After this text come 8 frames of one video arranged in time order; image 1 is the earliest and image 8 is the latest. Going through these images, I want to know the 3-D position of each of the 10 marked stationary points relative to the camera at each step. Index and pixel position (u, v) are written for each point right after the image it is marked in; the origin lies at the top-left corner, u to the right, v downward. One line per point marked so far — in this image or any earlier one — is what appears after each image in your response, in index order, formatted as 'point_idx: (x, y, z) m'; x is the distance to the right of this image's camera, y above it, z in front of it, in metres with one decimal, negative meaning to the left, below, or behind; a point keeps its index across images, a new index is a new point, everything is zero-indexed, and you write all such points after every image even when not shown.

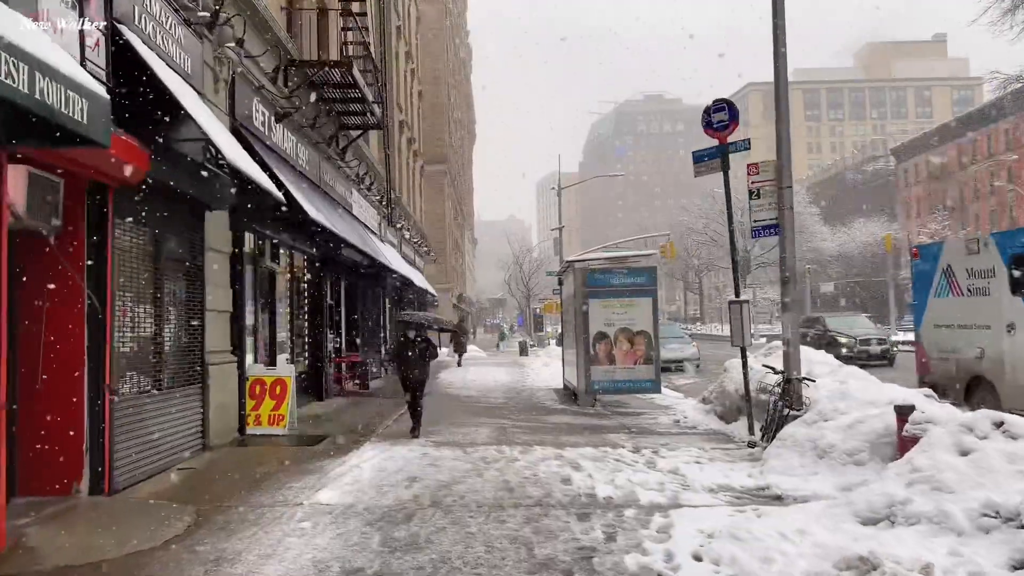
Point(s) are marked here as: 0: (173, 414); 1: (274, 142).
0: (-3.1, -1.1, +7.4) m
1: (-3.1, +1.9, +10.6) m
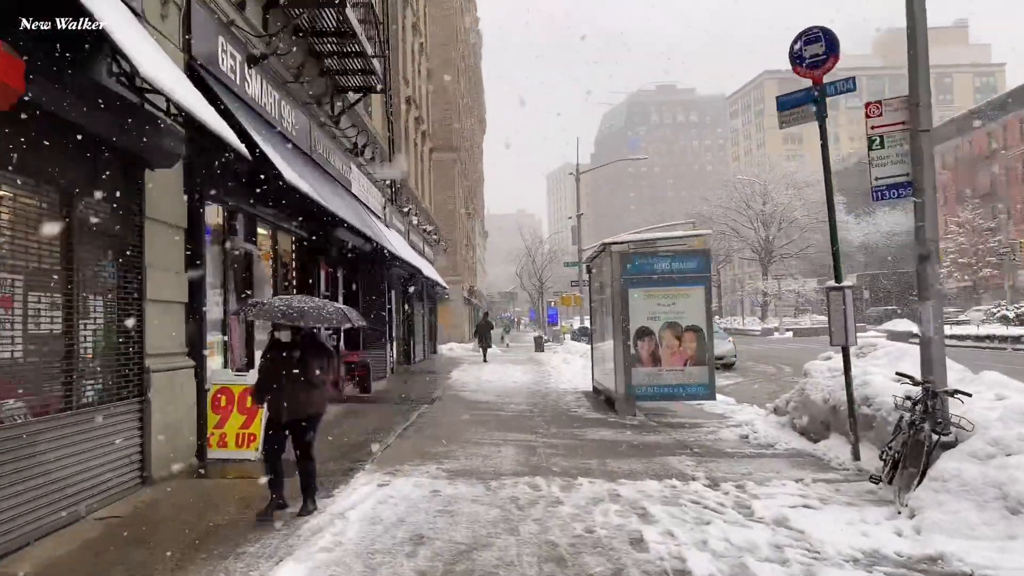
0: (-2.8, -1.0, +5.4) m
1: (-2.8, +2.1, +8.6) m
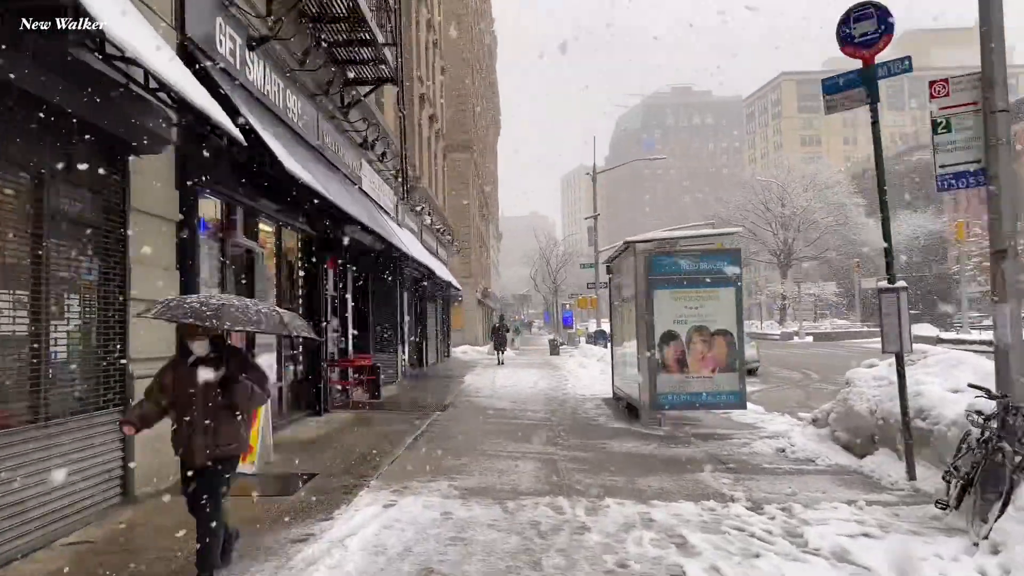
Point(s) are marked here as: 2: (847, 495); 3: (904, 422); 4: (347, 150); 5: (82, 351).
0: (-2.7, -1.0, +4.9) m
1: (-2.6, +2.1, +8.1) m
2: (+2.5, -1.5, +6.1) m
3: (+3.1, -1.0, +6.4) m
4: (-2.4, +2.1, +12.1) m
5: (-2.7, -0.4, +5.2) m
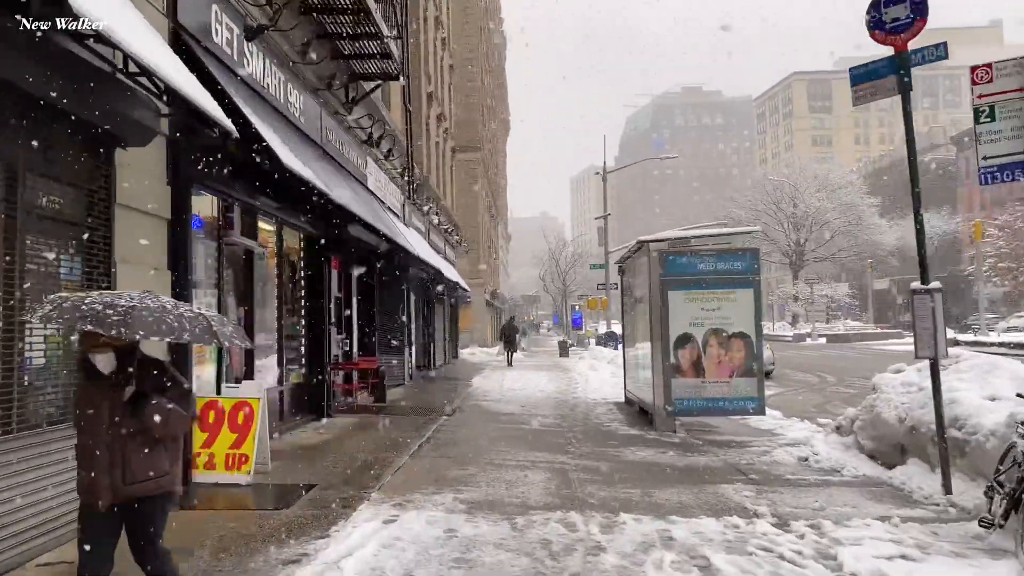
0: (-2.6, -1.0, +4.5) m
1: (-2.5, +2.1, +7.8) m
2: (+2.5, -1.5, +5.7) m
3: (+3.1, -1.1, +6.0) m
4: (-2.3, +2.0, +11.8) m
5: (-2.7, -0.4, +4.9) m
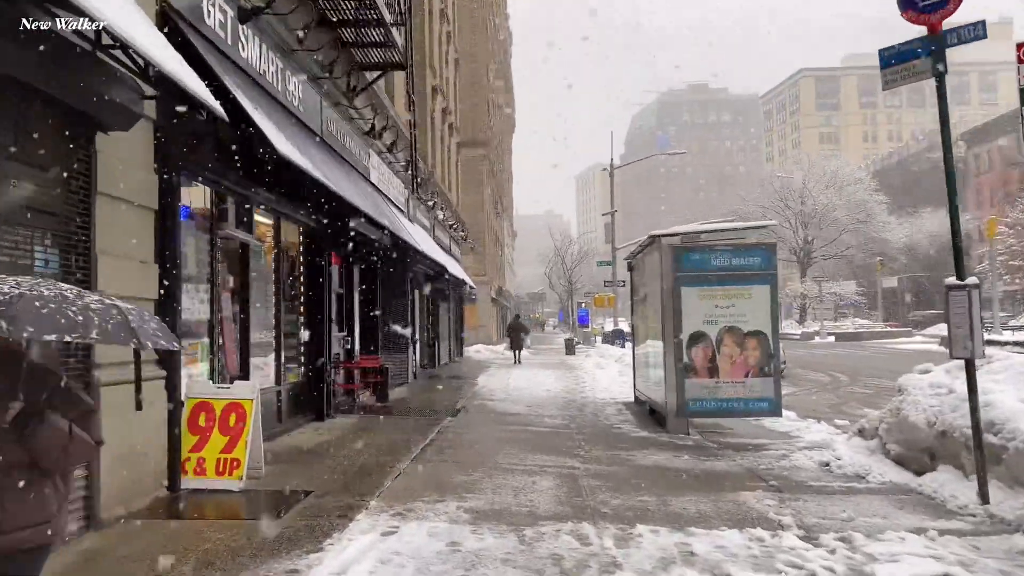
0: (-2.6, -1.0, +4.2) m
1: (-2.4, +2.1, +7.4) m
2: (+2.6, -1.5, +5.3) m
3: (+3.2, -1.0, +5.6) m
4: (-2.2, +2.1, +11.4) m
5: (-2.6, -0.4, +4.5) m
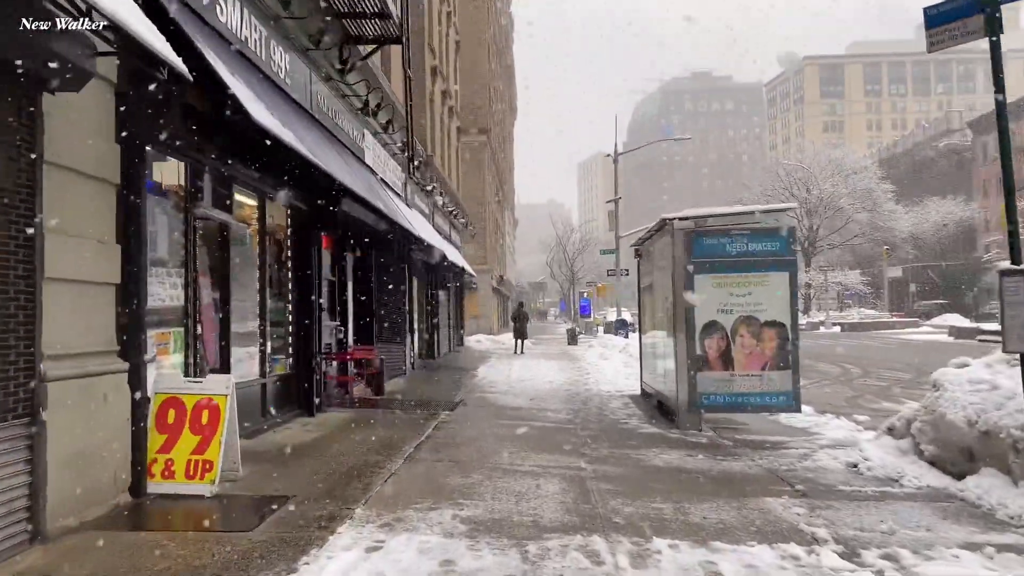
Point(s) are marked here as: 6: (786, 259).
0: (-2.6, -0.9, +3.6) m
1: (-2.4, +2.2, +6.8) m
2: (+2.6, -1.4, +4.7) m
3: (+3.2, -0.9, +5.0) m
4: (-2.2, +2.3, +10.8) m
5: (-2.6, -0.3, +3.9) m
6: (+2.9, +0.3, +8.8) m
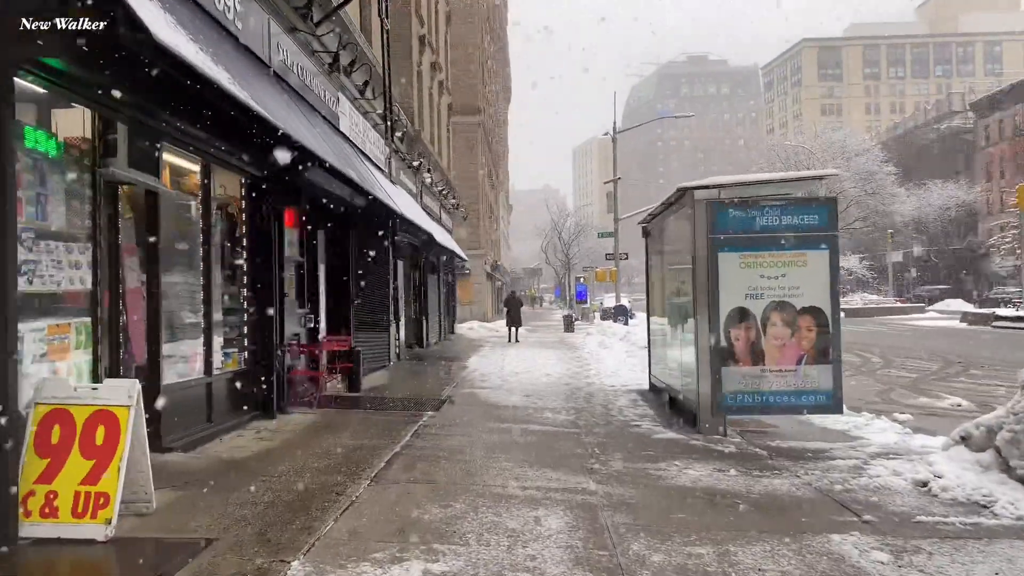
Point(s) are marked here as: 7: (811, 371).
0: (-2.6, -0.8, +2.3) m
1: (-2.5, +2.4, +5.4) m
2: (+2.6, -1.3, +3.5) m
3: (+3.2, -0.8, +3.8) m
4: (-2.3, +2.5, +9.5) m
5: (-2.7, -0.2, +2.6) m
6: (+2.9, +0.5, +7.5) m
7: (+2.7, -0.8, +7.5) m
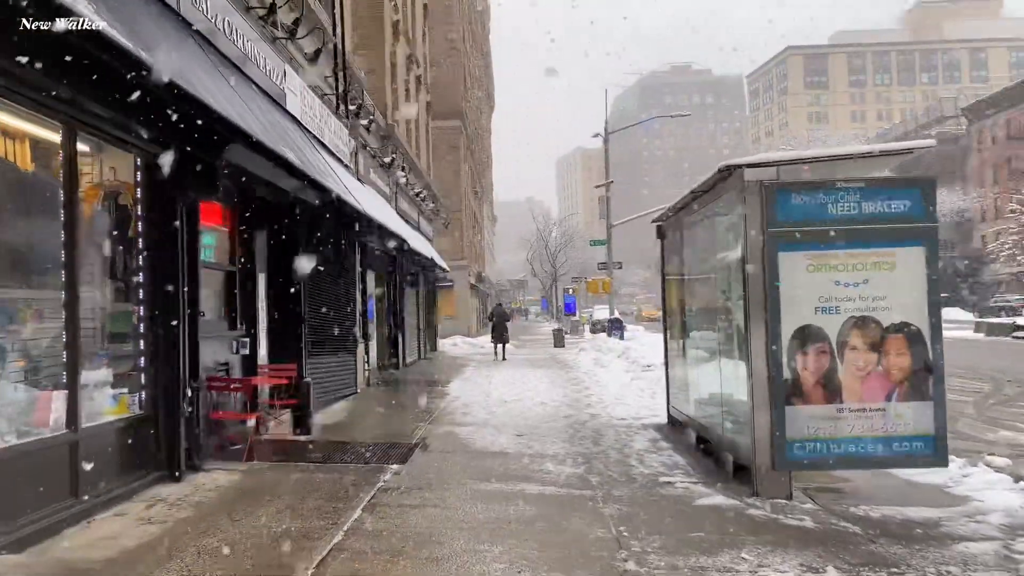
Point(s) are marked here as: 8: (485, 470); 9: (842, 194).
0: (-2.6, -0.8, +0.3) m
1: (-2.5, +2.3, +3.5) m
2: (+2.6, -1.3, +1.5) m
3: (+3.2, -0.8, +1.9) m
4: (-2.4, +2.3, +7.5) m
5: (-2.6, -0.2, +0.6) m
6: (+2.8, +0.4, +5.6) m
7: (+2.7, -0.8, +5.6) m
8: (-0.2, -1.4, +6.4) m
9: (+2.3, +0.6, +5.6) m
